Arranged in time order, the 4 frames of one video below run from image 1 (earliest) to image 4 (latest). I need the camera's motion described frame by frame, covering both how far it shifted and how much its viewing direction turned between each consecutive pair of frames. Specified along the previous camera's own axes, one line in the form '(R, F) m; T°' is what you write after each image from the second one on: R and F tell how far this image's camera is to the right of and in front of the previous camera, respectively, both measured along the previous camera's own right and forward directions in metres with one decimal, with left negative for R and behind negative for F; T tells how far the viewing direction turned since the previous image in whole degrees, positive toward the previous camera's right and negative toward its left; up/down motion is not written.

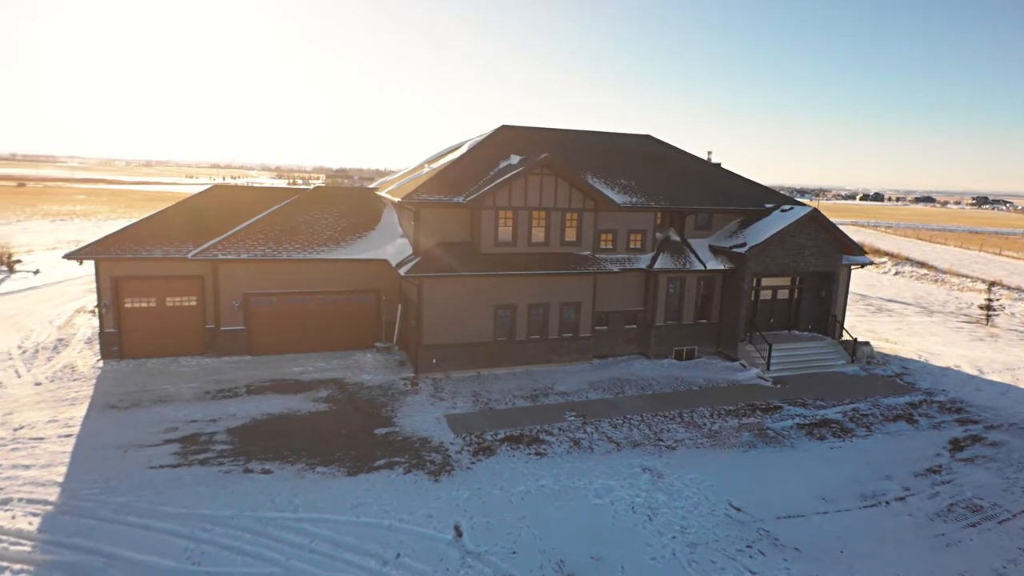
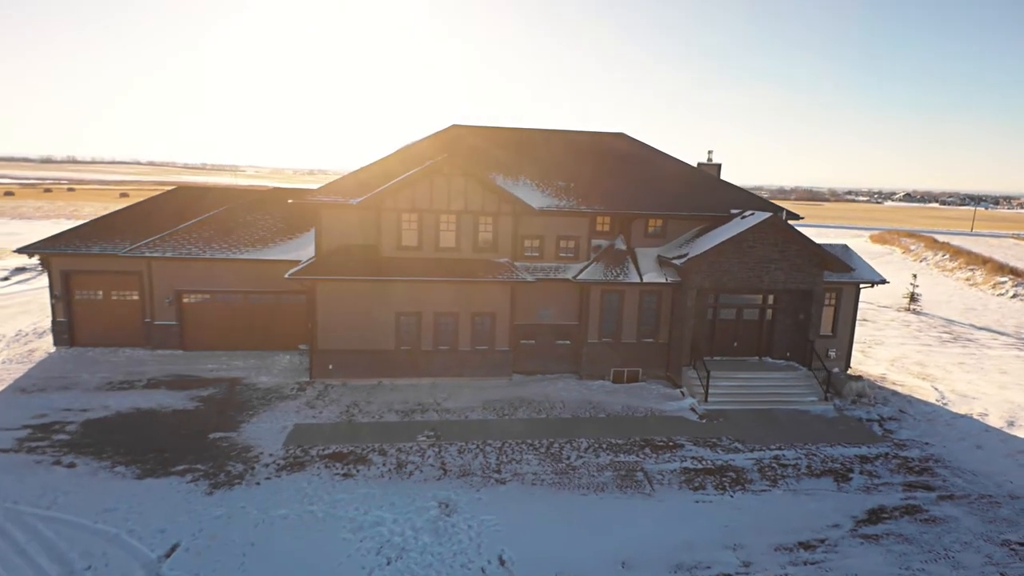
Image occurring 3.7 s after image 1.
(+6.5, +1.9) m; -11°
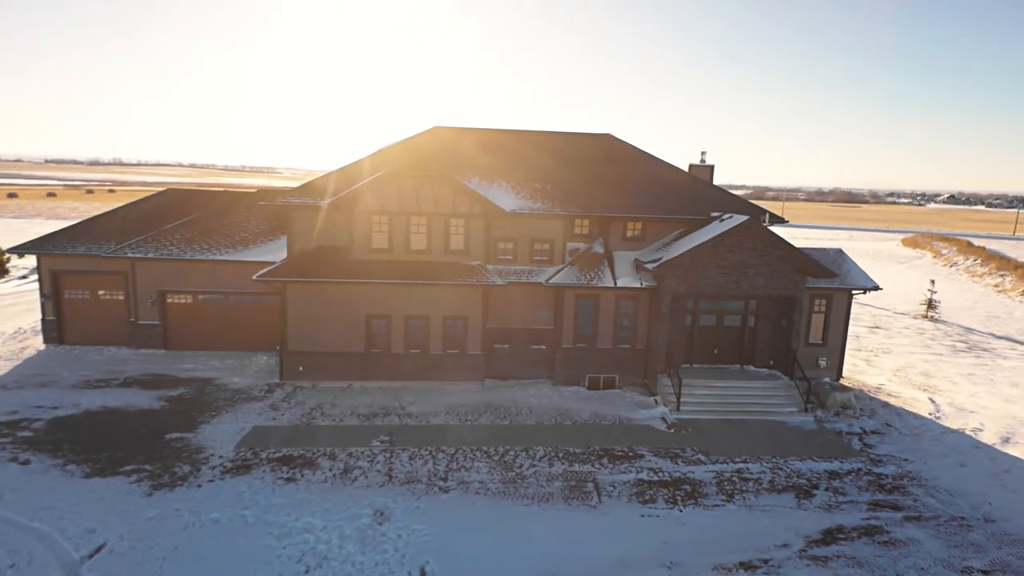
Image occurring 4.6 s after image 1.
(+1.8, +0.3) m; -3°
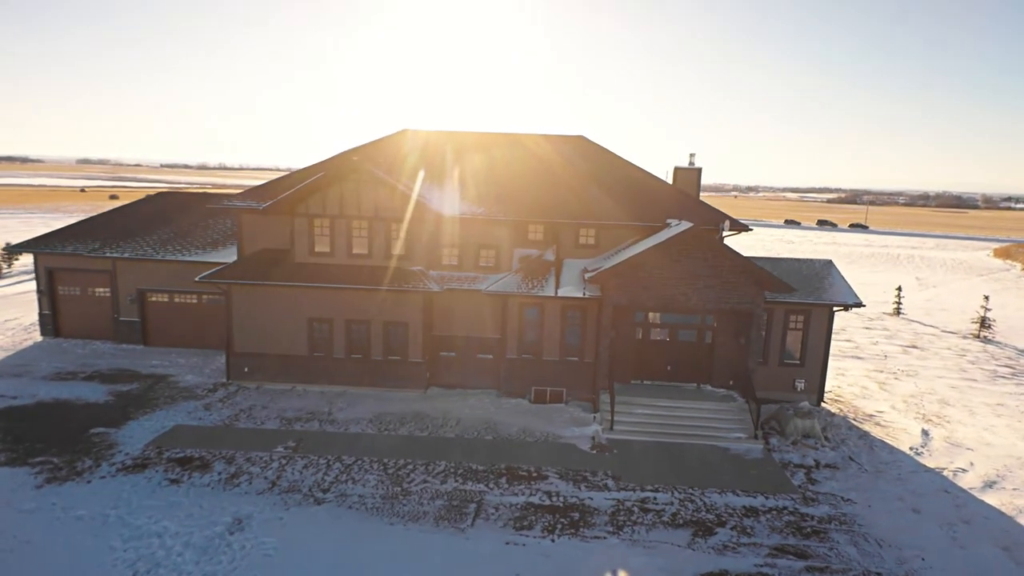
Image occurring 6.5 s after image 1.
(+3.9, +0.8) m; -7°
